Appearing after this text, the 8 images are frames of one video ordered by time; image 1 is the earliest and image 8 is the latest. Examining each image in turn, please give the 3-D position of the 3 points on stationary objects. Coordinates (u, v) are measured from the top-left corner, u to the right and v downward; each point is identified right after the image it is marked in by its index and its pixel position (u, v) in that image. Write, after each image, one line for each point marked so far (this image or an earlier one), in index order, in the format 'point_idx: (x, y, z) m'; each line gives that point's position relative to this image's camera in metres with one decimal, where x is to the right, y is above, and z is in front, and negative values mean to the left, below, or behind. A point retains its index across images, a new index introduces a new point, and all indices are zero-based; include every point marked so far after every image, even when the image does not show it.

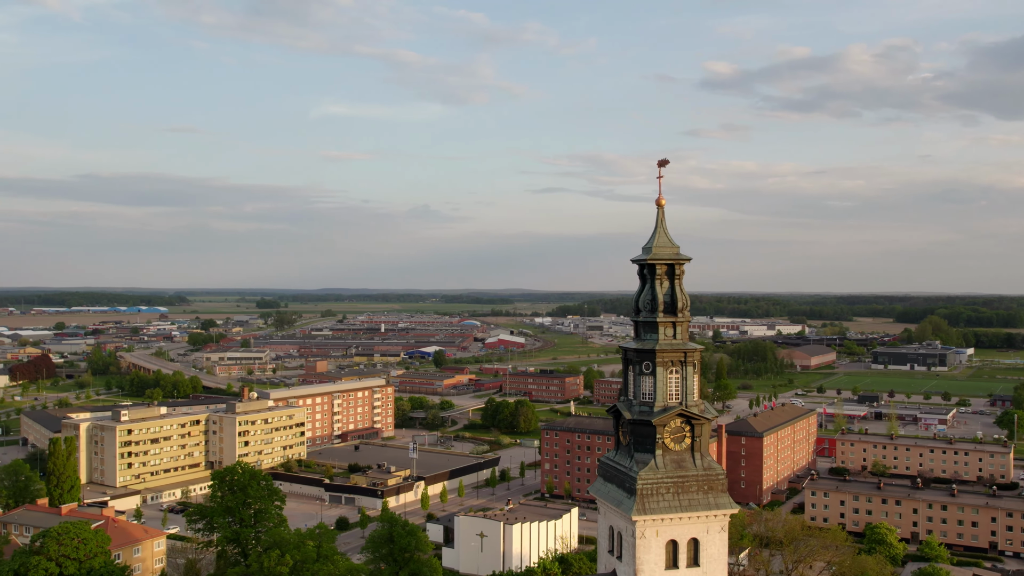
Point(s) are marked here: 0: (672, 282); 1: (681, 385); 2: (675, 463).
0: (+1.9, +0.1, +11.4) m
1: (+1.9, -1.1, +11.3) m
2: (+1.8, -2.0, +11.1) m
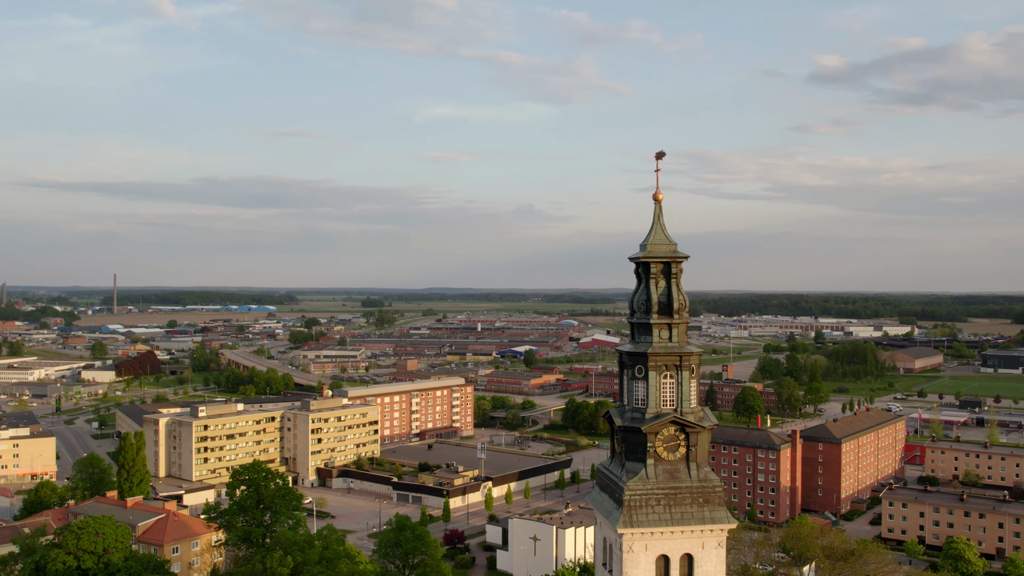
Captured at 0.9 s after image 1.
0: (+1.7, +0.1, +10.8) m
1: (+1.8, -1.1, +10.6) m
2: (+1.7, -2.0, +10.5) m
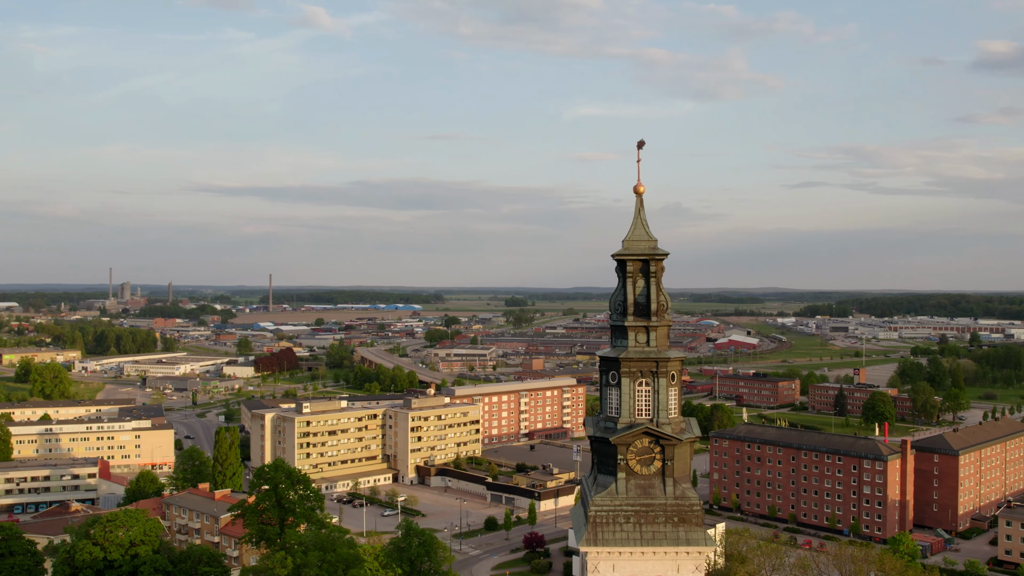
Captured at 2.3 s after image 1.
0: (+1.4, +0.1, +10.0) m
1: (+1.4, -1.1, +9.8) m
2: (+1.3, -2.0, +9.7) m
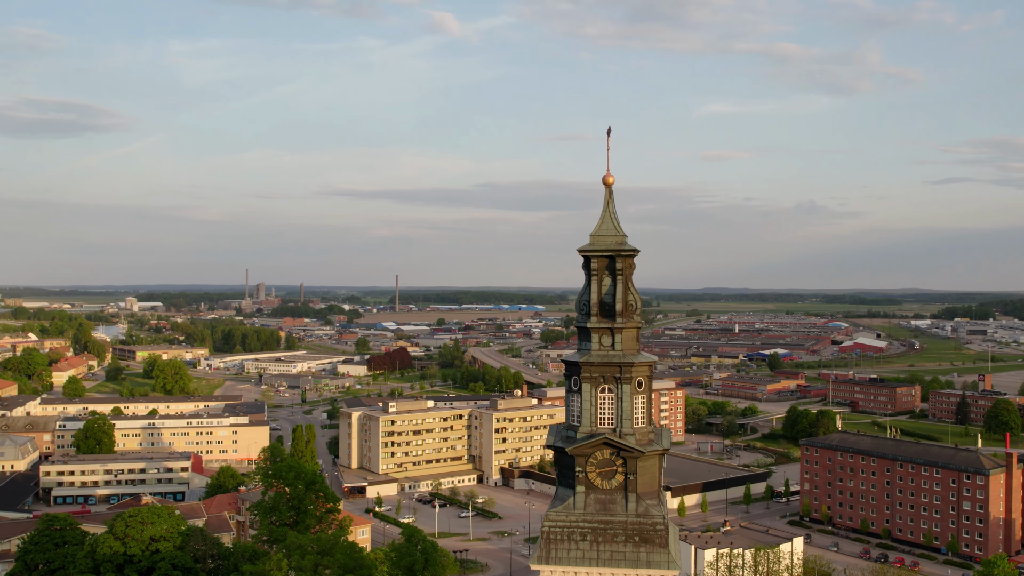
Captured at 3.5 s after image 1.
0: (+0.9, +0.1, +9.2) m
1: (+1.0, -1.1, +9.0) m
2: (+0.8, -2.0, +8.9) m
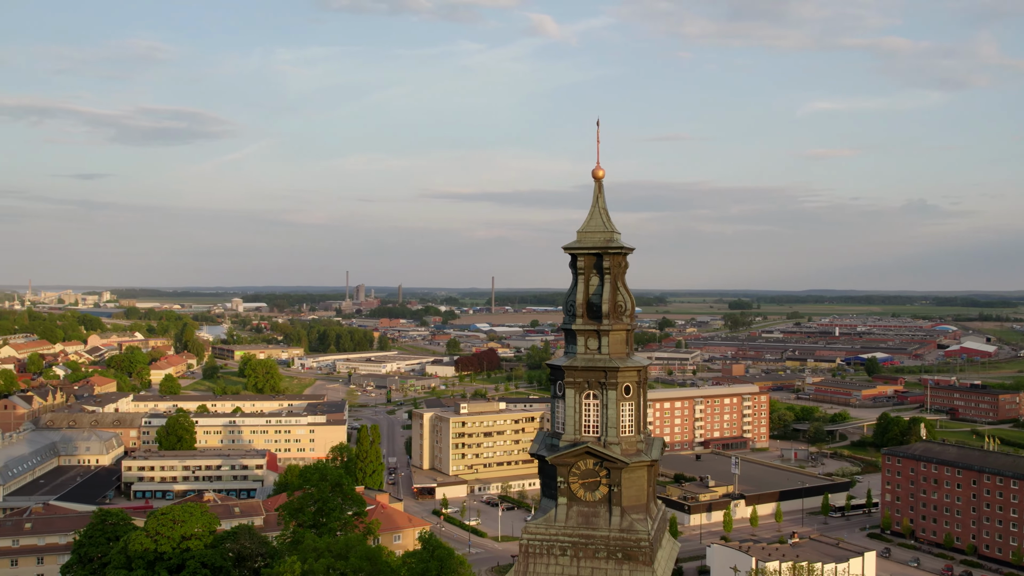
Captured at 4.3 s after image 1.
0: (+0.8, +0.1, +8.7) m
1: (+0.8, -1.1, +8.5) m
2: (+0.6, -2.0, +8.4) m
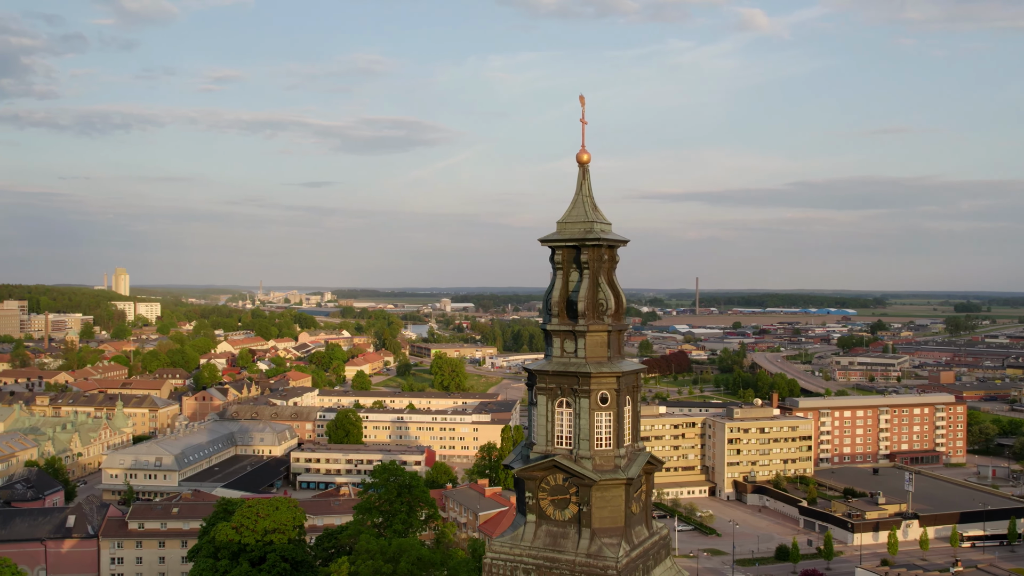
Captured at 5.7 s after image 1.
0: (+0.5, +0.1, +7.8) m
1: (+0.5, -1.1, +7.6) m
2: (+0.3, -1.9, +7.6) m
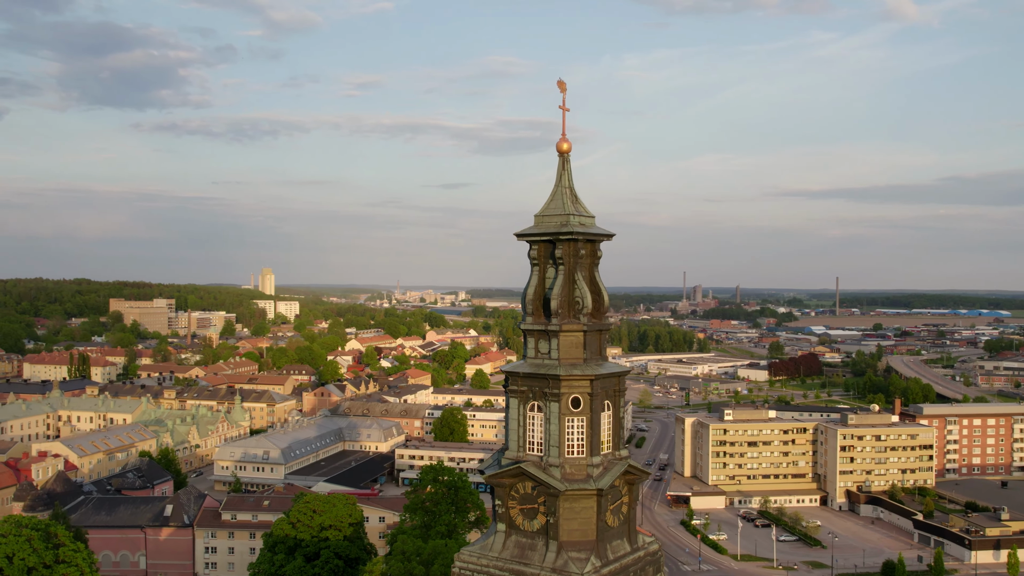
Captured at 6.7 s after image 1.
0: (+0.3, +0.1, +7.4) m
1: (+0.3, -1.0, +7.2) m
2: (+0.1, -1.9, +7.2) m
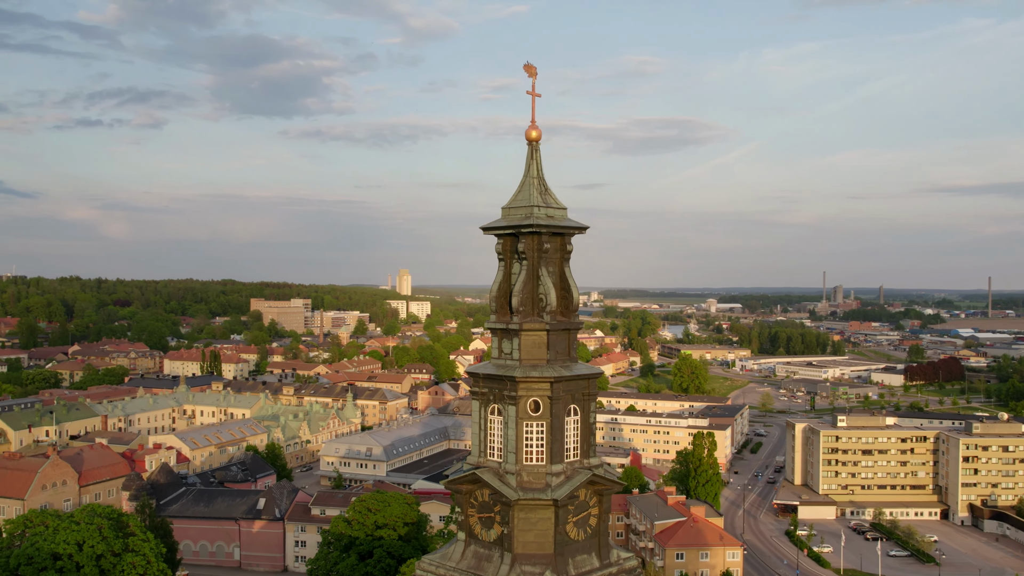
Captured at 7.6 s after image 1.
0: (0.0, +0.2, +7.0) m
1: (0.0, -1.0, +6.8) m
2: (-0.2, -1.9, +6.8) m
